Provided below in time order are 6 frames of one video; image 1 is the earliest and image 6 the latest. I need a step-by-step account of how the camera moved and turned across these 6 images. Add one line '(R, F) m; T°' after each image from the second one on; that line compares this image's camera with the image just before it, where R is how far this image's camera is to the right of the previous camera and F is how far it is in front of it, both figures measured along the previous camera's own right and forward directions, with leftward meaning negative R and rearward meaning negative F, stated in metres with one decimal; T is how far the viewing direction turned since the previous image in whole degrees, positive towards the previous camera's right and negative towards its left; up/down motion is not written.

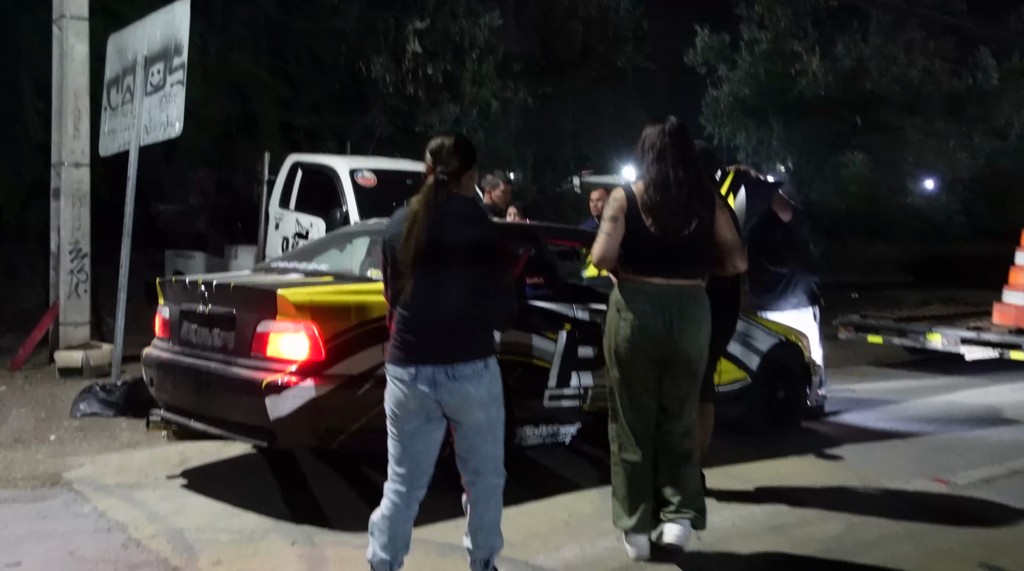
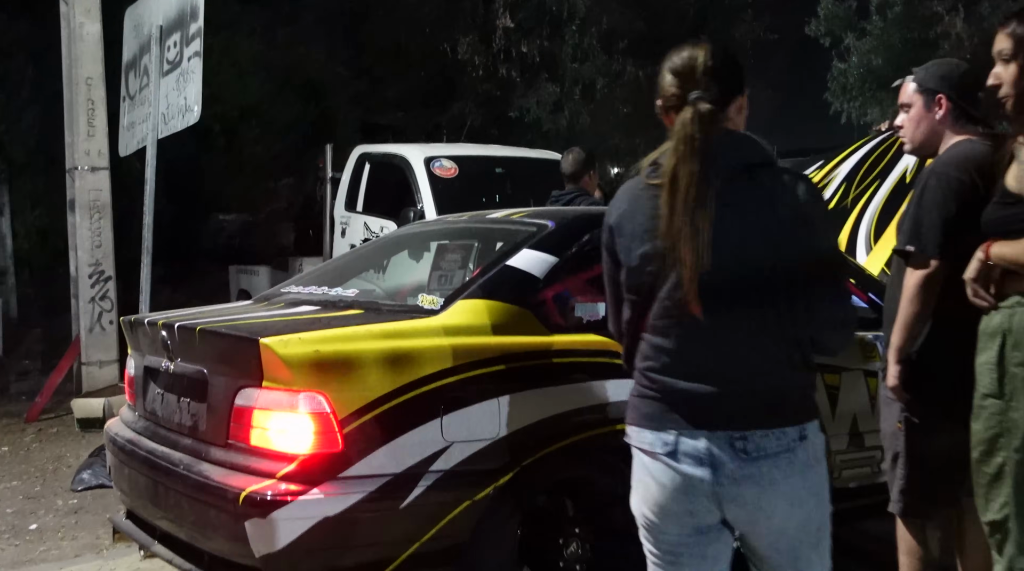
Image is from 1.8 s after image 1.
(-0.1, +2.0) m; -6°
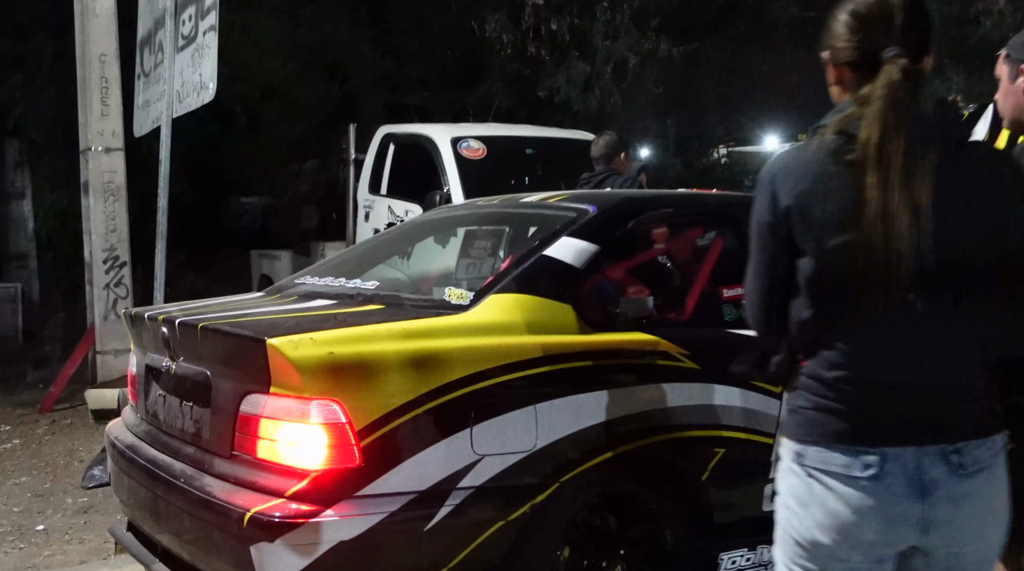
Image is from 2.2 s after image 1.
(0.0, +0.3) m; -2°
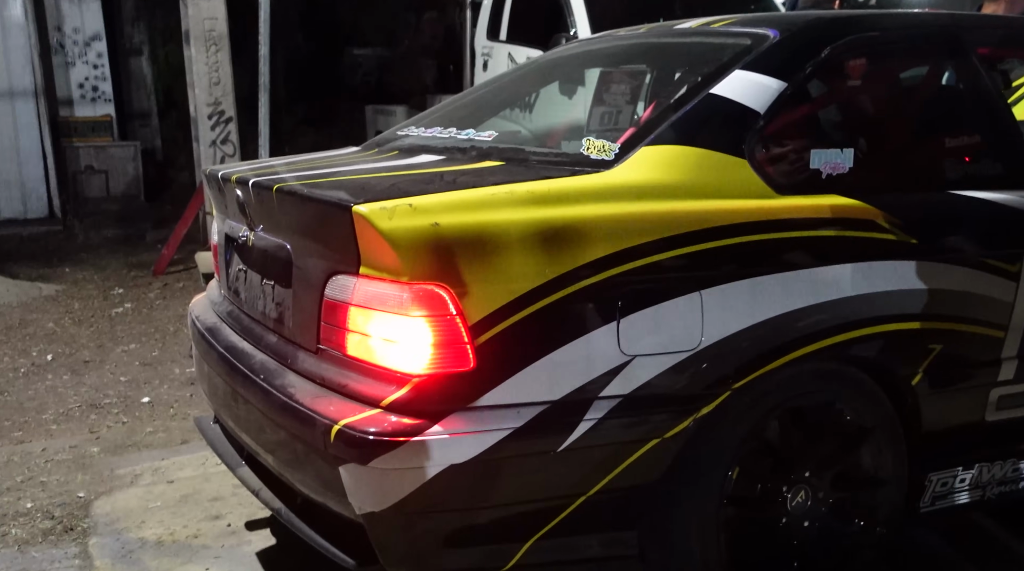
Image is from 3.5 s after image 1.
(-0.1, +0.6) m; -7°
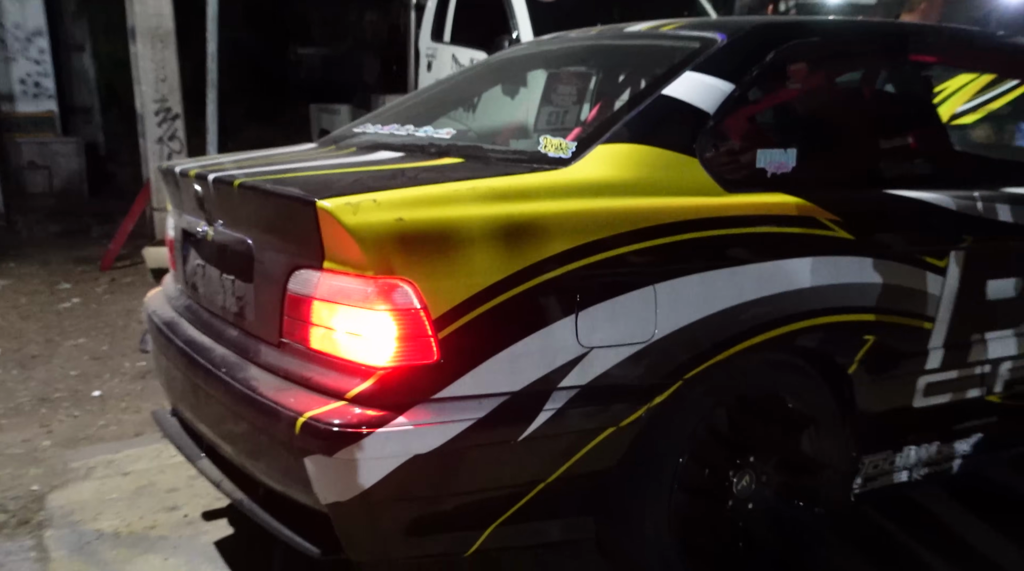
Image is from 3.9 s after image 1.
(0.0, -0.1) m; +3°
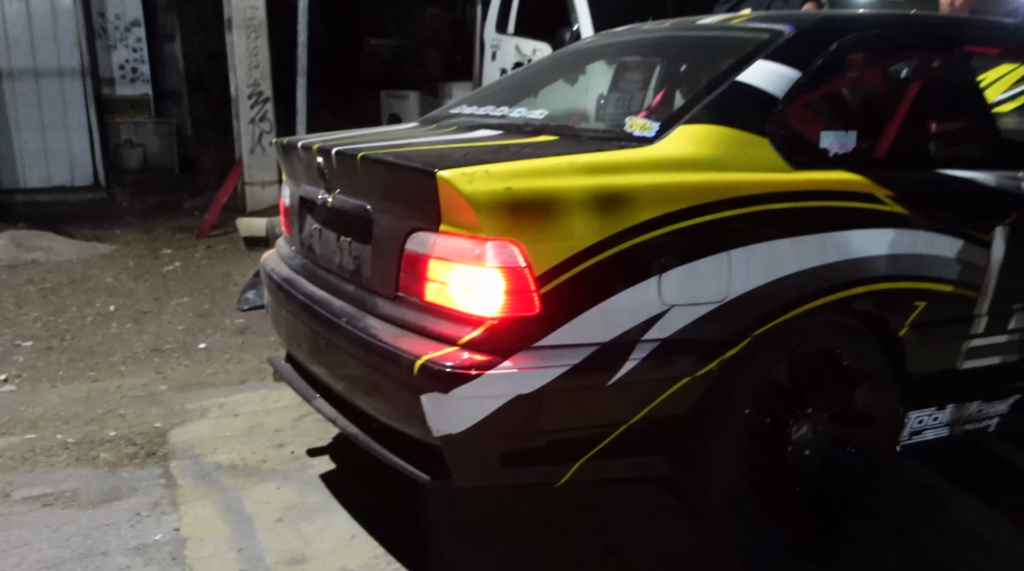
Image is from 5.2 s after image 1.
(-0.1, -0.3) m; -3°
